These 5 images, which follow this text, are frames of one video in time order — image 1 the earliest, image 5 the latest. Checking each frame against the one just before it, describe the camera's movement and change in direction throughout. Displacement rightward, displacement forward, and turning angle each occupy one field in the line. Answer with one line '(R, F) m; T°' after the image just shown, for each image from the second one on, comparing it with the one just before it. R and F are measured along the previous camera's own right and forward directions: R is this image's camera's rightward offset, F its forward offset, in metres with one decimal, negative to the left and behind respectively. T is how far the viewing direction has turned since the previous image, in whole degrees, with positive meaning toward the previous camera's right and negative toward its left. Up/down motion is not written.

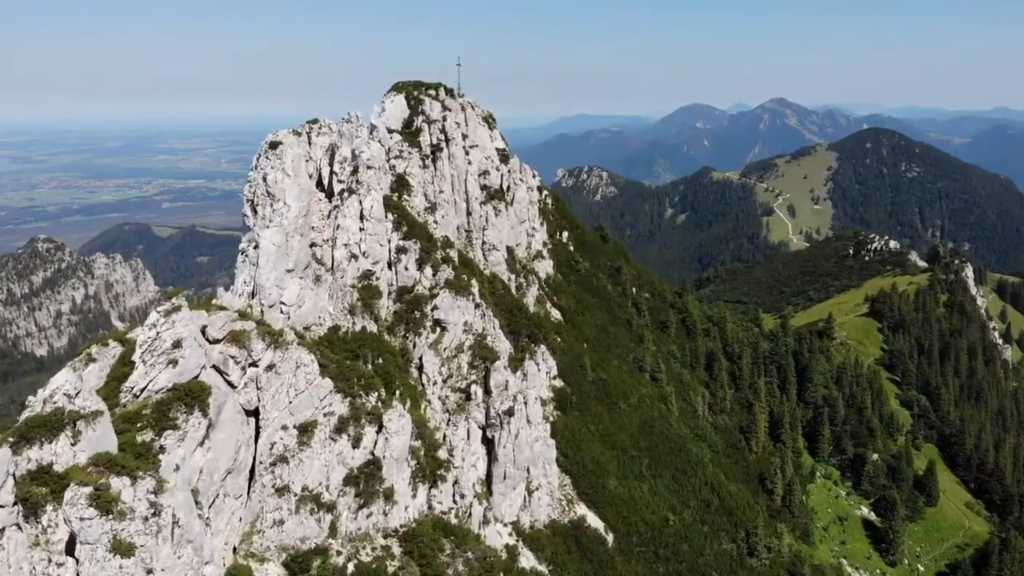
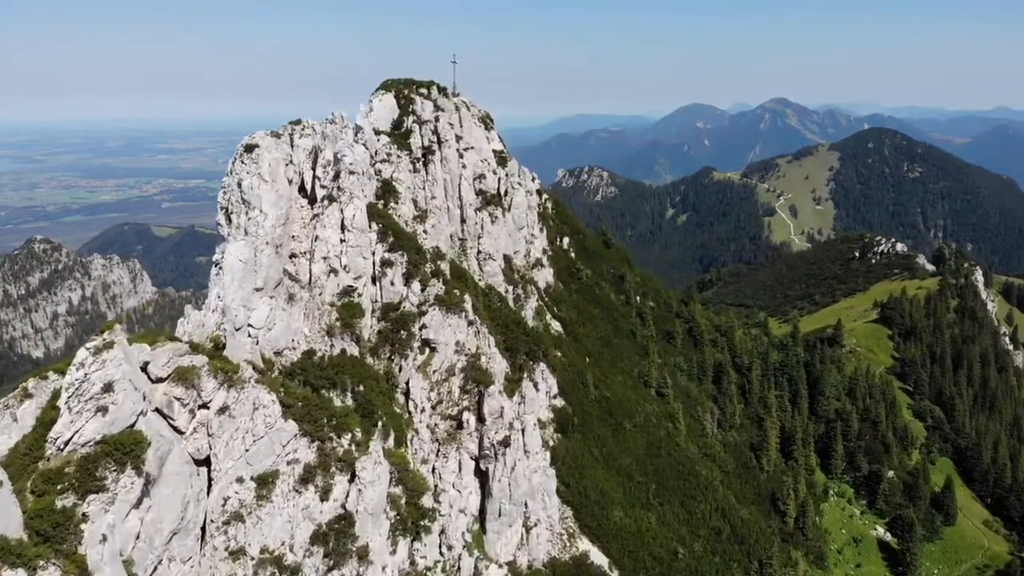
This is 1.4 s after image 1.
(+0.4, +6.2) m; 0°
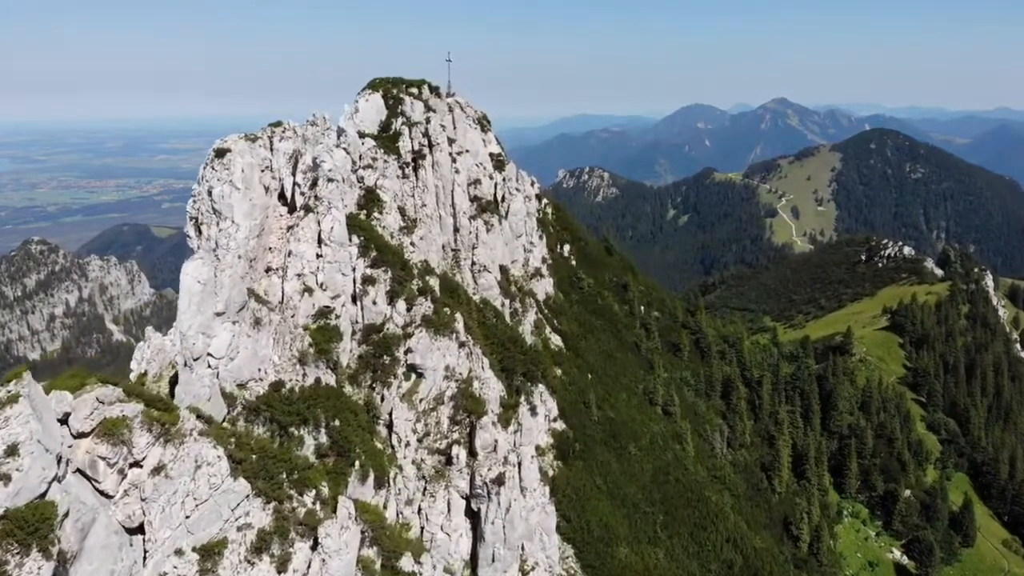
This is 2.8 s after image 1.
(+0.5, +6.1) m; 0°
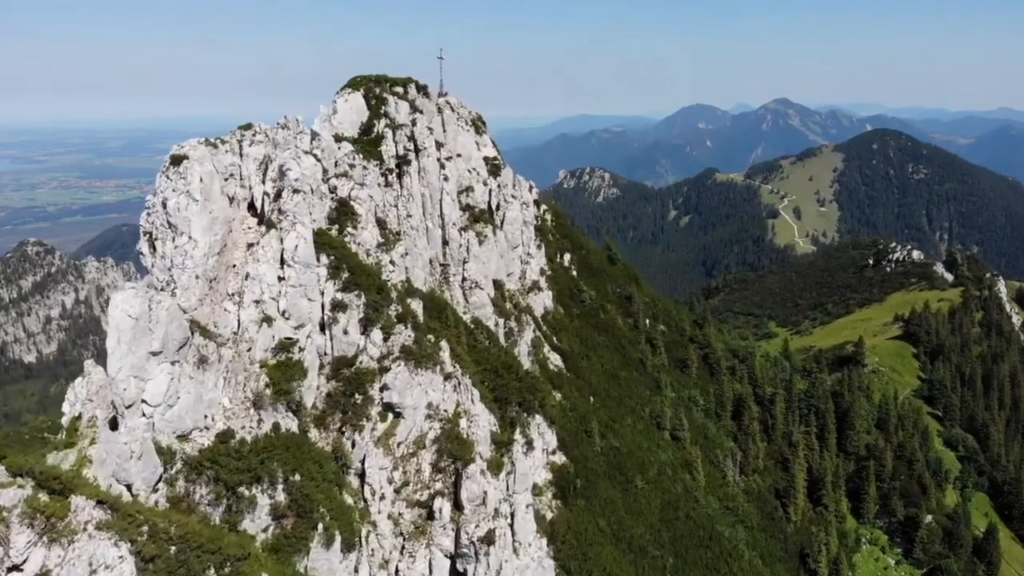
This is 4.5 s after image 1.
(+0.7, +7.3) m; 0°
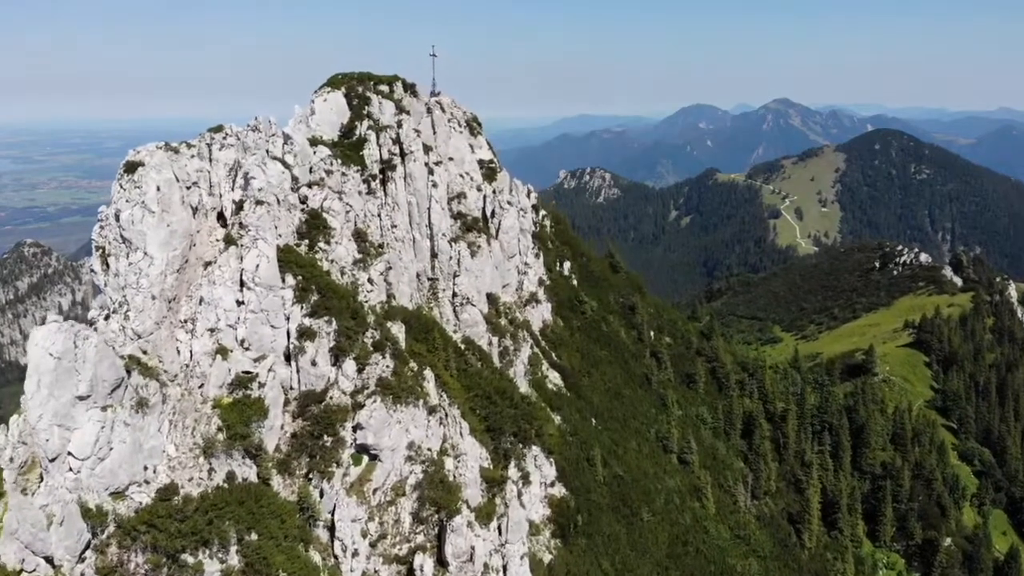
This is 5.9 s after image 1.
(+0.6, +5.9) m; 0°
